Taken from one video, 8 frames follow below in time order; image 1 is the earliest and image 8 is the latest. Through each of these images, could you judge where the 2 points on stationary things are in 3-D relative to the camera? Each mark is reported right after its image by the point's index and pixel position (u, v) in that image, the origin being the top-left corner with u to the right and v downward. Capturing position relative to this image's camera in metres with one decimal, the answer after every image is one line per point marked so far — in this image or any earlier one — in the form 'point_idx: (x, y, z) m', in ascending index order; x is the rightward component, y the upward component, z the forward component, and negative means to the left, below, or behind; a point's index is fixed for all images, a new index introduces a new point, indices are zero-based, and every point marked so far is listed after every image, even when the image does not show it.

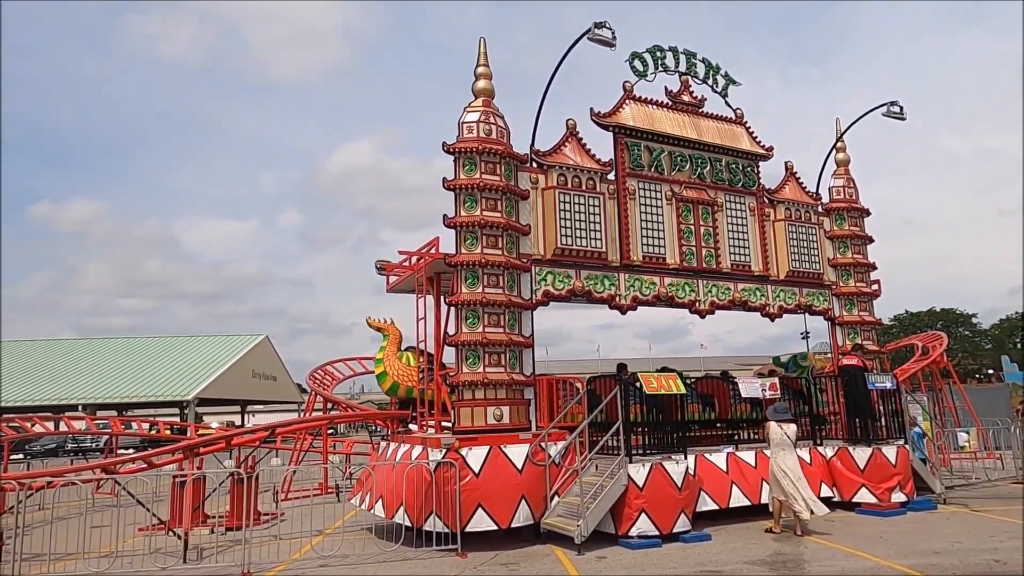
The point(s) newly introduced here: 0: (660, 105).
0: (+2.7, +3.4, +13.4) m
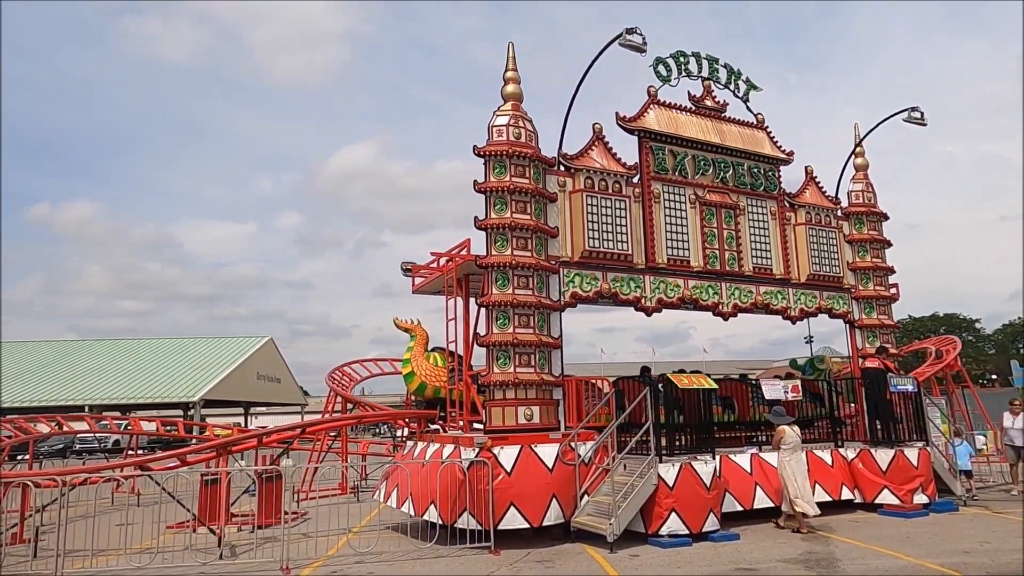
0: (+3.2, +3.3, +13.5) m
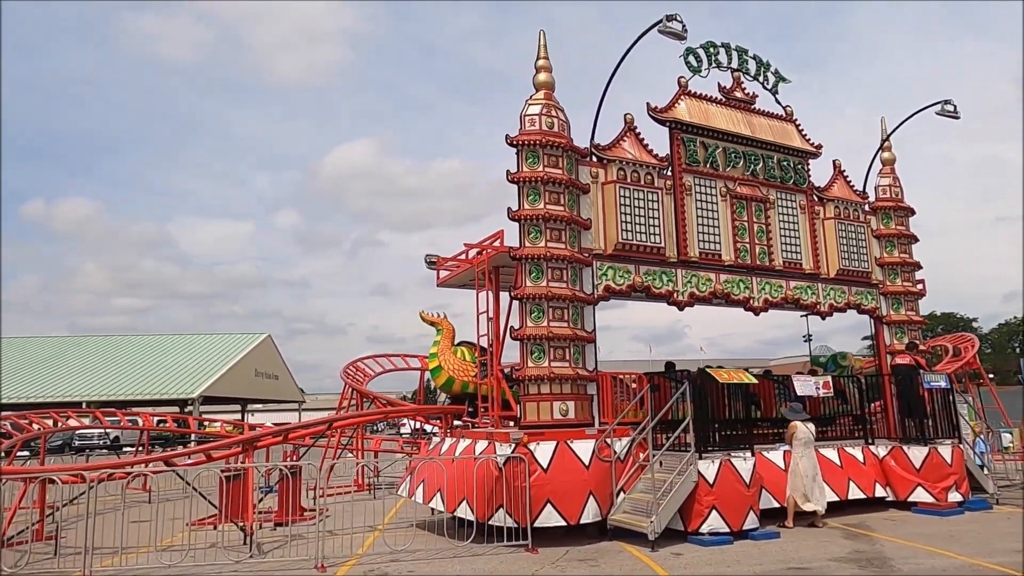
0: (+3.7, +3.4, +13.3) m
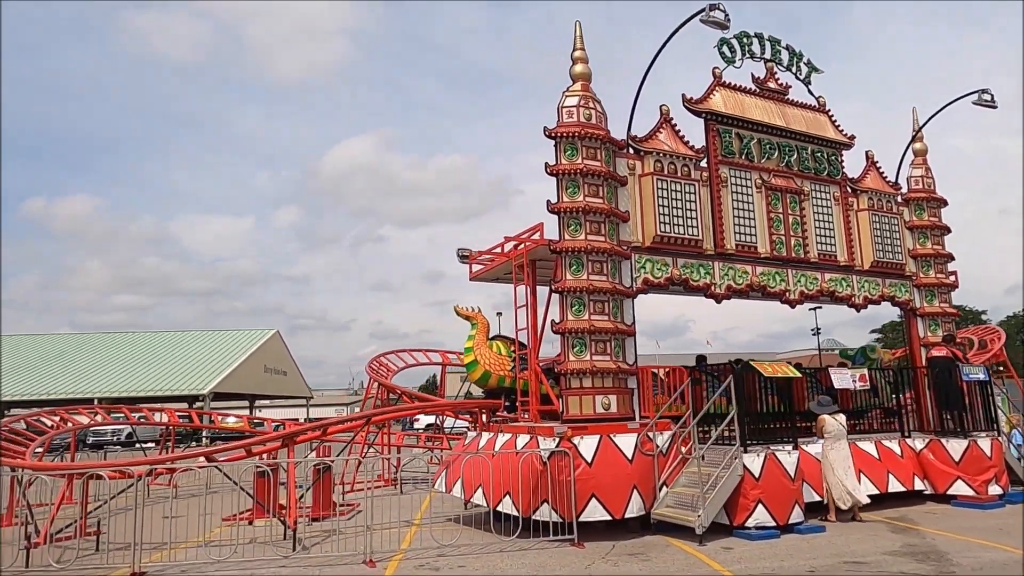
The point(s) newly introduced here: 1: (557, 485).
0: (+4.3, +3.5, +13.2) m
1: (+0.6, -2.6, +9.7) m
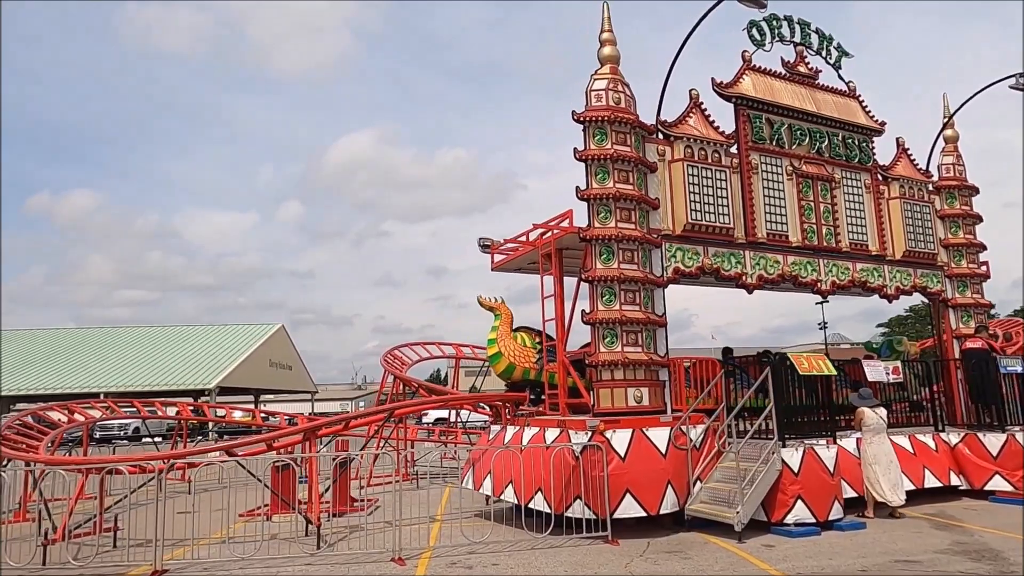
0: (+4.7, +3.7, +12.8) m
1: (+1.0, -2.5, +9.4) m
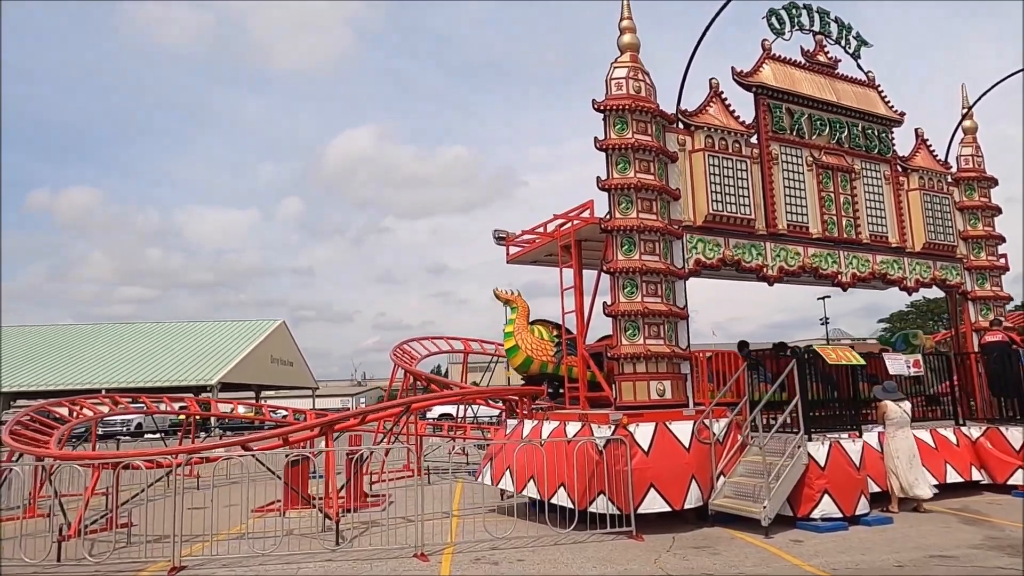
0: (+5.0, +3.8, +12.6) m
1: (+1.3, -2.4, +9.2) m
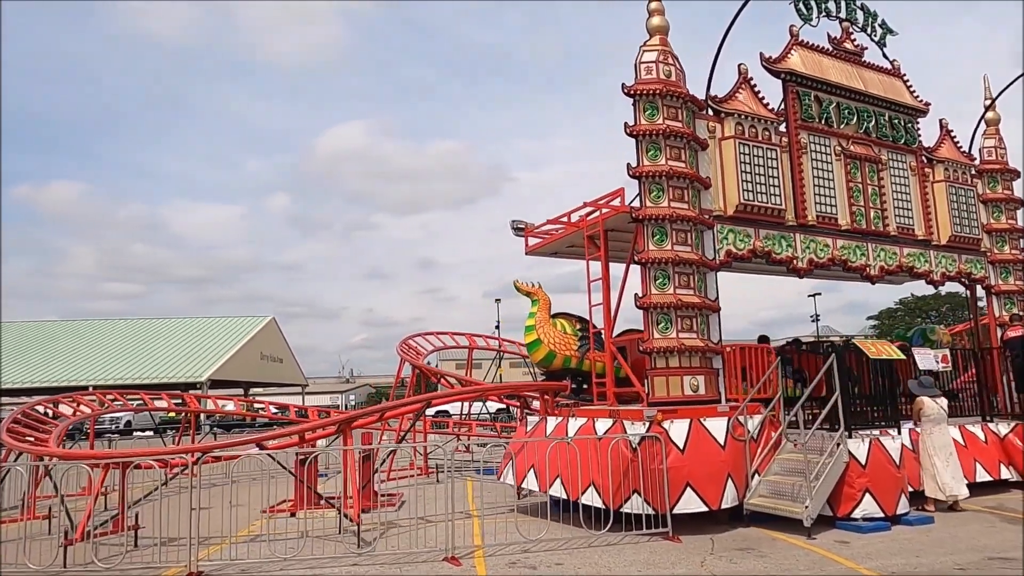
0: (+5.3, +4.0, +12.3) m
1: (+1.7, -2.3, +8.9) m
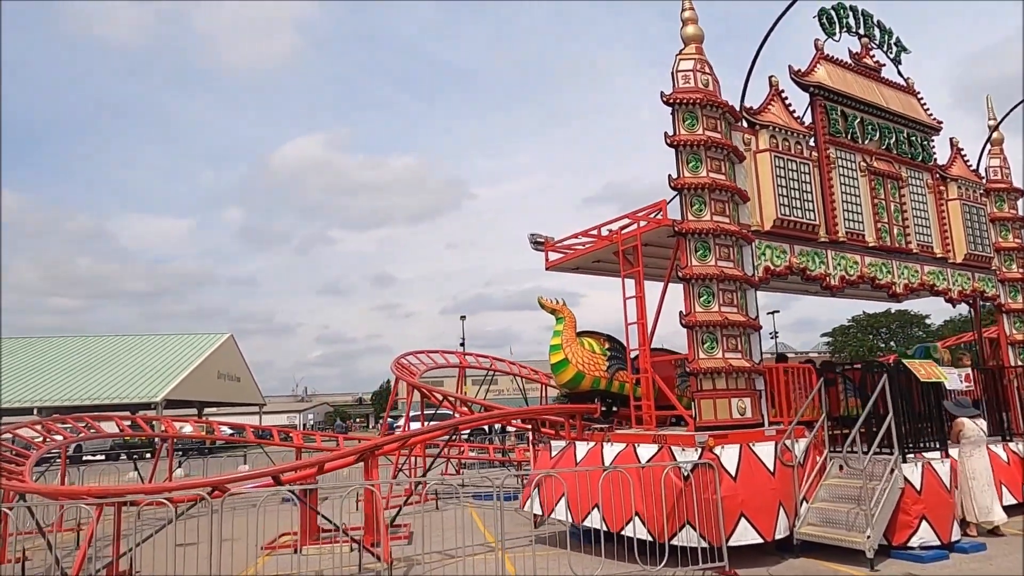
0: (+5.6, +3.7, +12.1) m
1: (+2.2, -2.5, +8.4) m
